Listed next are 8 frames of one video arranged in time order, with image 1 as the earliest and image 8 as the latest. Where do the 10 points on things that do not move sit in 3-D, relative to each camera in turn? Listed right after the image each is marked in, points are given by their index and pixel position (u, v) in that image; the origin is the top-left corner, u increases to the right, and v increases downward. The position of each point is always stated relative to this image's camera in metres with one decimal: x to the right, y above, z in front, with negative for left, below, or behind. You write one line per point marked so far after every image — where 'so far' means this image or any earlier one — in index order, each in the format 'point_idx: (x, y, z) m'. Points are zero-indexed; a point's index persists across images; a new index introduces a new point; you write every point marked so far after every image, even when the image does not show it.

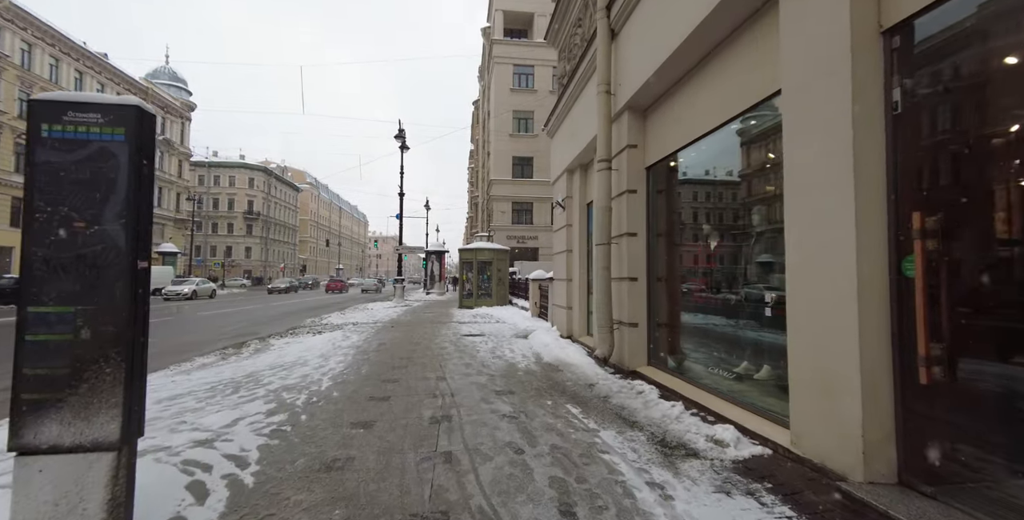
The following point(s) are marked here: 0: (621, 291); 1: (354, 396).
0: (+1.6, -0.5, +5.9) m
1: (-1.9, -1.6, +4.8) m
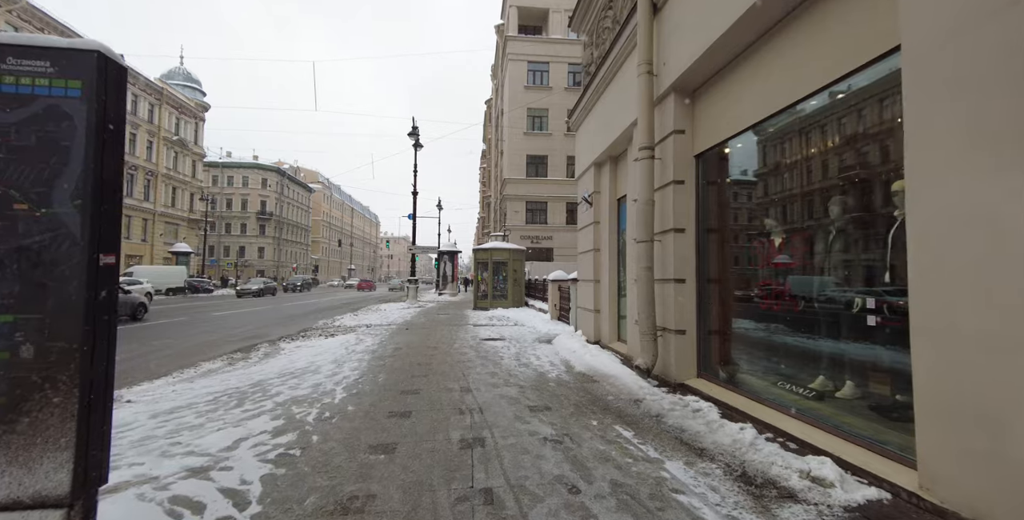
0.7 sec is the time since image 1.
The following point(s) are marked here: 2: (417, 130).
0: (+2.1, -0.5, +5.3) m
1: (-1.5, -1.6, +4.2) m
2: (-4.8, +6.6, +20.0) m
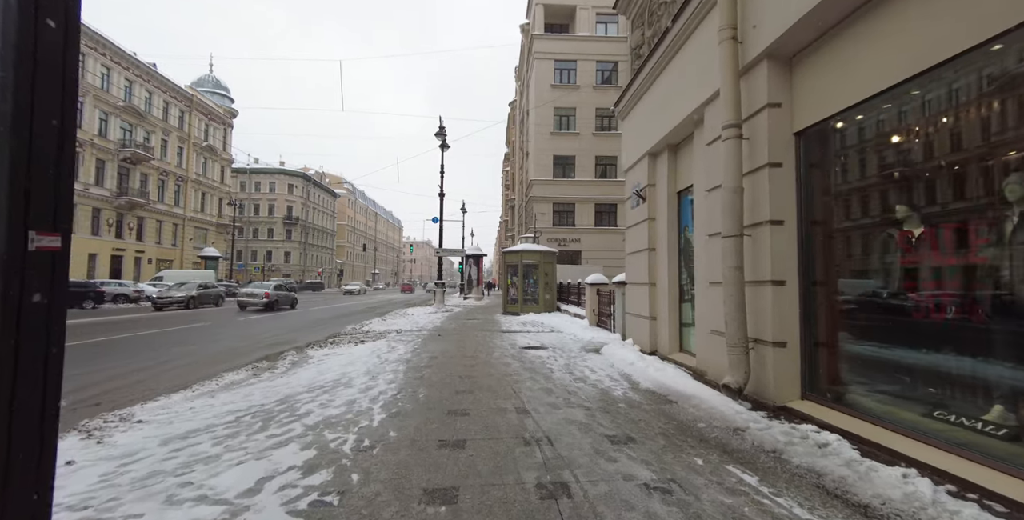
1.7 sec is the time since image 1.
0: (+2.8, -0.4, +4.4) m
1: (-0.8, -1.6, +3.5) m
2: (-3.4, +6.4, +19.6) m
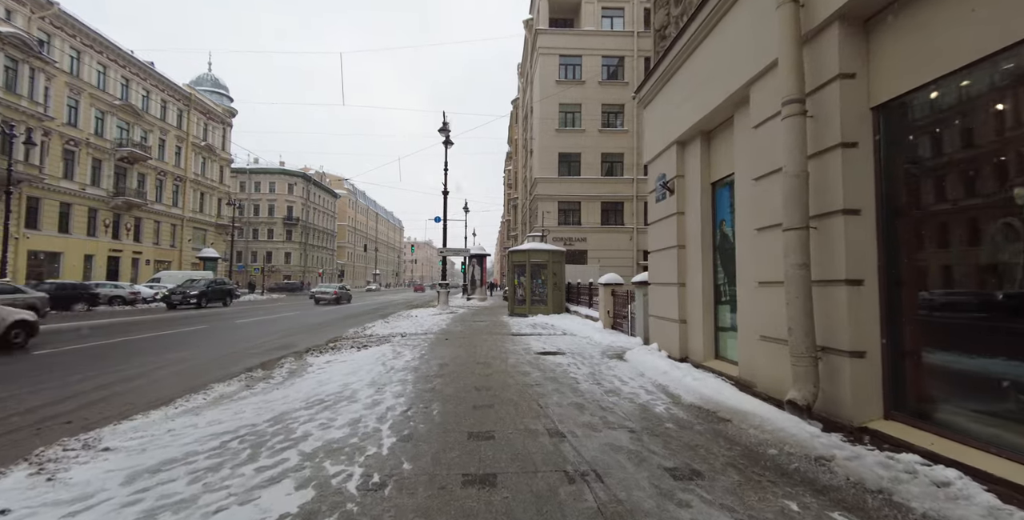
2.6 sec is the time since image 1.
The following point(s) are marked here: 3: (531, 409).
0: (+3.1, -0.4, +3.8) m
1: (-0.5, -1.6, +2.9) m
2: (-3.1, +6.4, +19.0) m
3: (+0.2, -1.7, +4.4) m
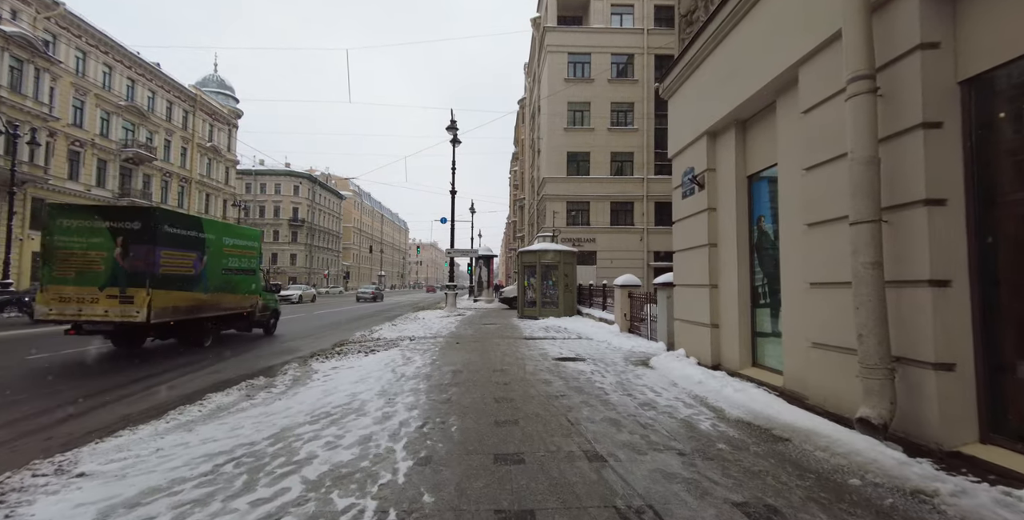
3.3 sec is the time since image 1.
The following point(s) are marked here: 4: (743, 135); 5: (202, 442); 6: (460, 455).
0: (+3.3, -0.4, +3.3) m
1: (-0.3, -1.5, +2.5) m
2: (-2.7, +6.4, +18.6) m
3: (+0.5, -1.6, +3.9) m
4: (+3.6, +2.0, +6.3) m
5: (-2.6, -1.6, +3.4) m
6: (-0.4, -1.6, +3.3) m
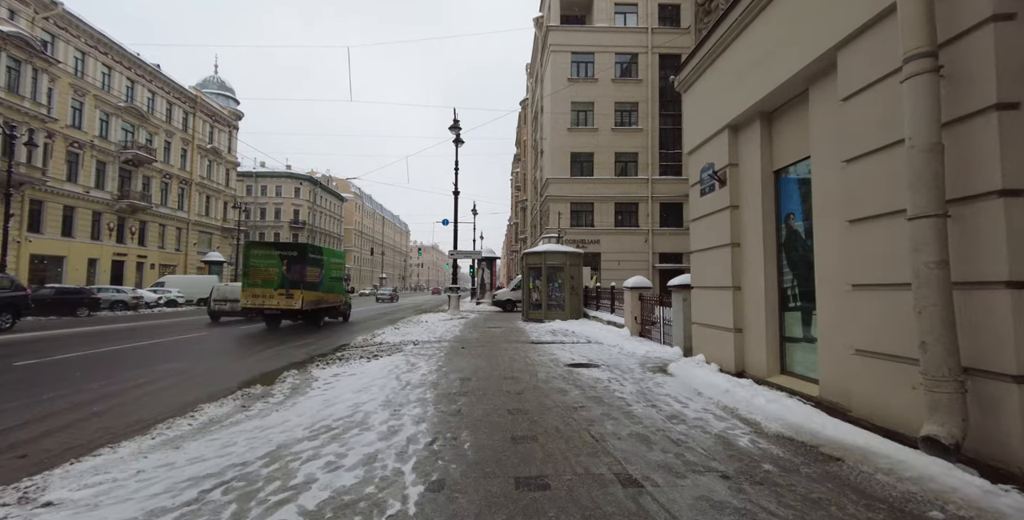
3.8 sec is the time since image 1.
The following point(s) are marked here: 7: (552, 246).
0: (+3.5, -0.4, +2.9) m
1: (-0.1, -1.5, +2.1) m
2: (-2.5, +6.3, +18.2) m
3: (+0.7, -1.6, +3.5) m
4: (+3.8, +2.0, +5.9) m
5: (-2.5, -1.5, +3.0) m
6: (-0.3, -1.6, +2.9) m
7: (+1.6, +0.6, +15.6) m
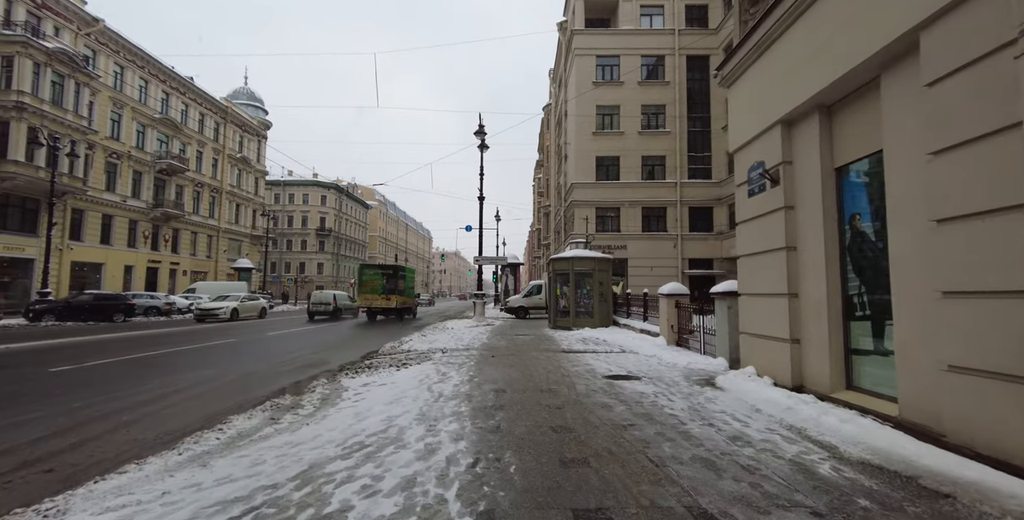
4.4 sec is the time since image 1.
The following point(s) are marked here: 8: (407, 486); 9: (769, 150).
0: (+3.8, -0.4, +2.4) m
1: (+0.2, -1.5, +1.8) m
2: (-1.3, +6.0, +18.1) m
3: (+1.1, -1.7, +3.2) m
4: (+4.3, +1.9, +5.4) m
5: (-2.1, -1.6, +2.8) m
6: (+0.1, -1.6, +2.6) m
7: (+2.6, +0.3, +15.2) m
8: (-0.8, -1.6, +2.8) m
9: (+4.0, +1.8, +6.3) m
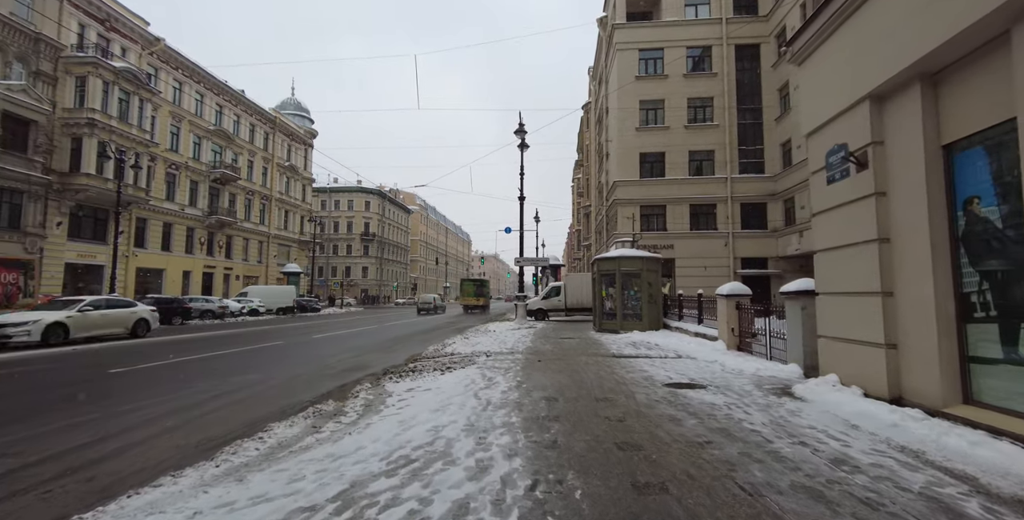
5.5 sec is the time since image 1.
0: (+4.2, -0.3, +1.7) m
1: (+0.5, -1.5, +1.3) m
2: (+0.4, +6.0, +17.8) m
3: (+1.5, -1.6, +2.6) m
4: (+4.9, +2.0, +4.6) m
5: (-1.7, -1.6, +2.6) m
6: (+0.5, -1.6, +2.1) m
7: (+4.1, +0.4, +14.5) m
8: (-0.3, -1.6, +2.5) m
9: (+4.7, +1.9, +5.5) m
